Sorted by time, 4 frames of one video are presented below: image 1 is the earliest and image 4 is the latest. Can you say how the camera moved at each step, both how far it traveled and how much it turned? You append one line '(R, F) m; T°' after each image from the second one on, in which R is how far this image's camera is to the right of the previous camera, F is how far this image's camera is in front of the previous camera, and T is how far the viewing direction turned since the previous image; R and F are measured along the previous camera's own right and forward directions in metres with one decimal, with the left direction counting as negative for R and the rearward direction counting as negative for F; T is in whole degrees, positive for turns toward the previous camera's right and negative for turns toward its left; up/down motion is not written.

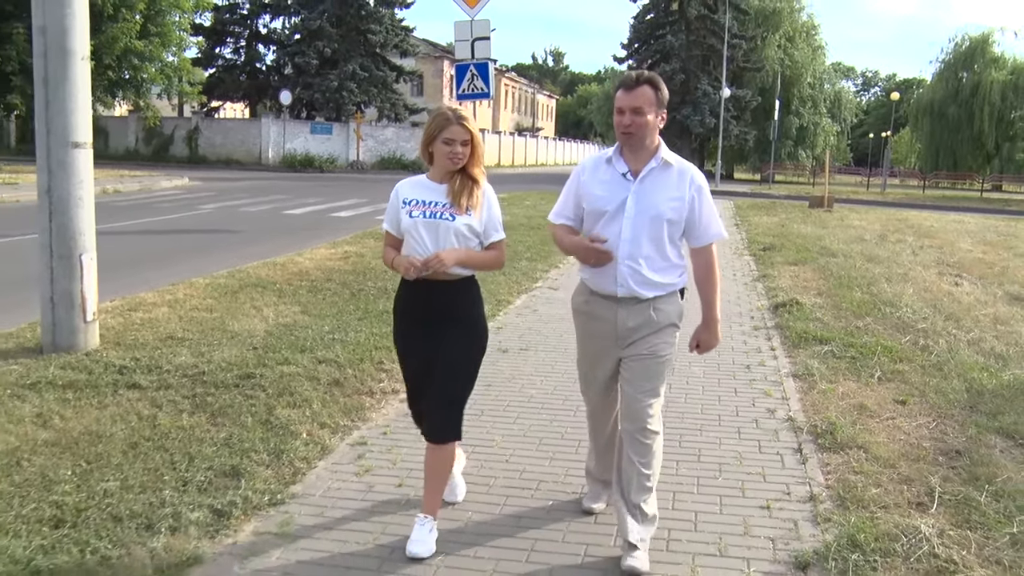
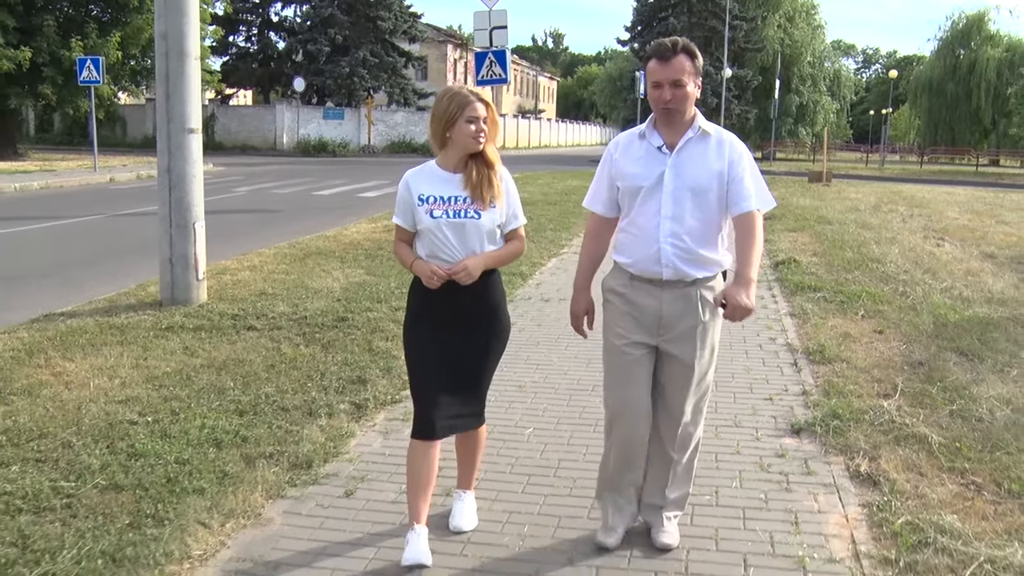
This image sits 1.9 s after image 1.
(-0.3, -1.2) m; 0°
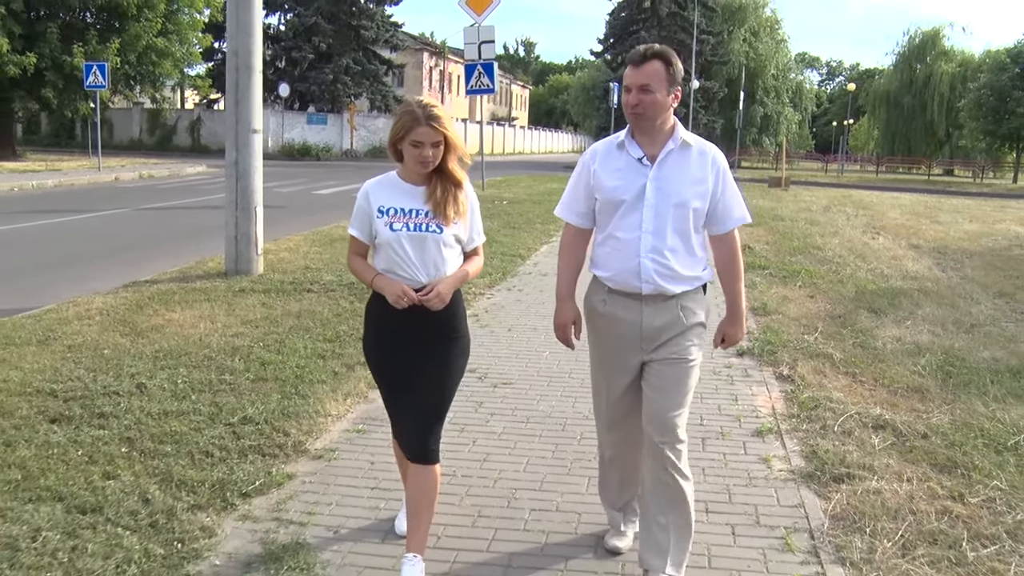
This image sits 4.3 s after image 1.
(-0.3, -1.6) m; +2°
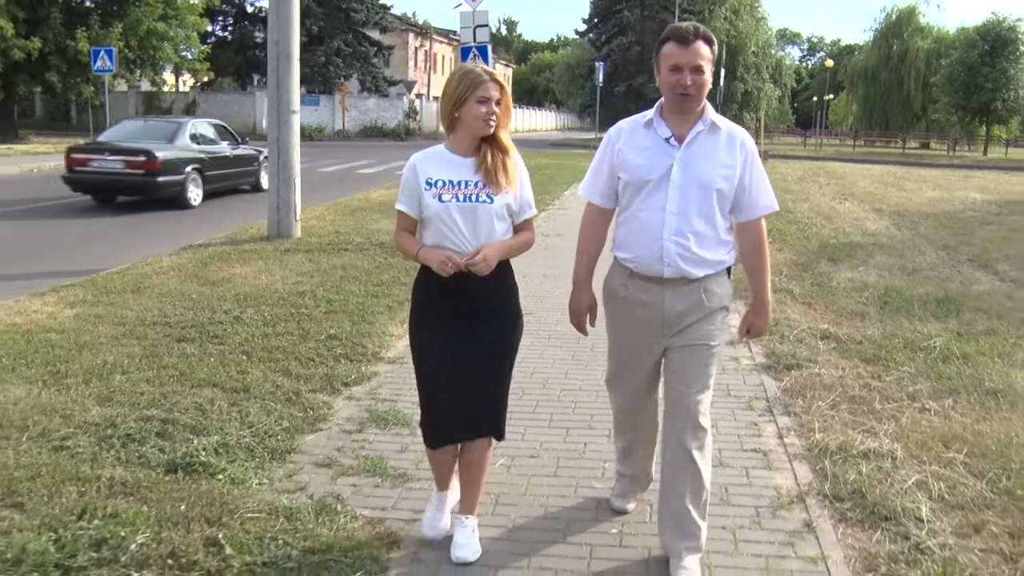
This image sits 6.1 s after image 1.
(-0.2, -1.3) m; +1°
